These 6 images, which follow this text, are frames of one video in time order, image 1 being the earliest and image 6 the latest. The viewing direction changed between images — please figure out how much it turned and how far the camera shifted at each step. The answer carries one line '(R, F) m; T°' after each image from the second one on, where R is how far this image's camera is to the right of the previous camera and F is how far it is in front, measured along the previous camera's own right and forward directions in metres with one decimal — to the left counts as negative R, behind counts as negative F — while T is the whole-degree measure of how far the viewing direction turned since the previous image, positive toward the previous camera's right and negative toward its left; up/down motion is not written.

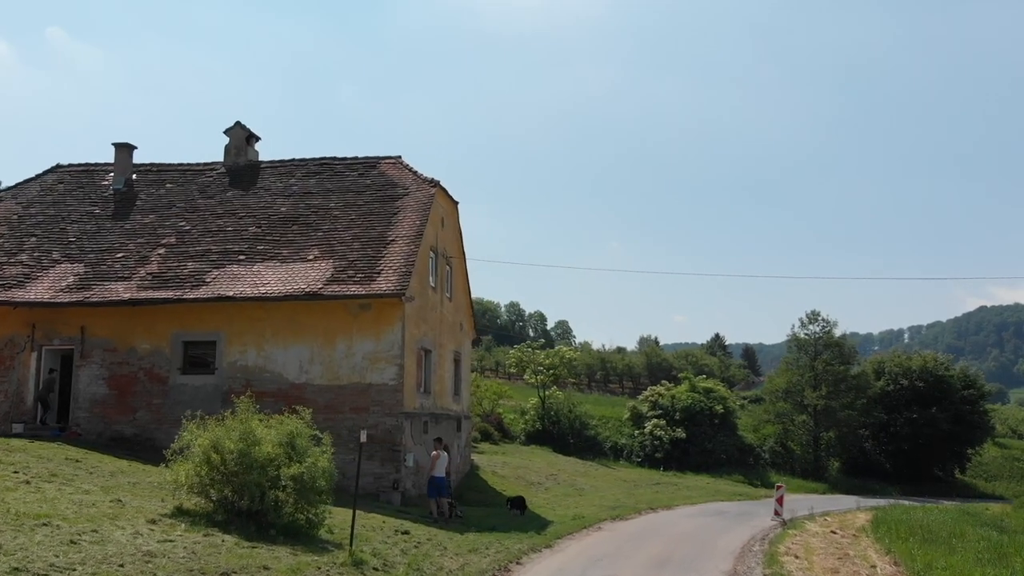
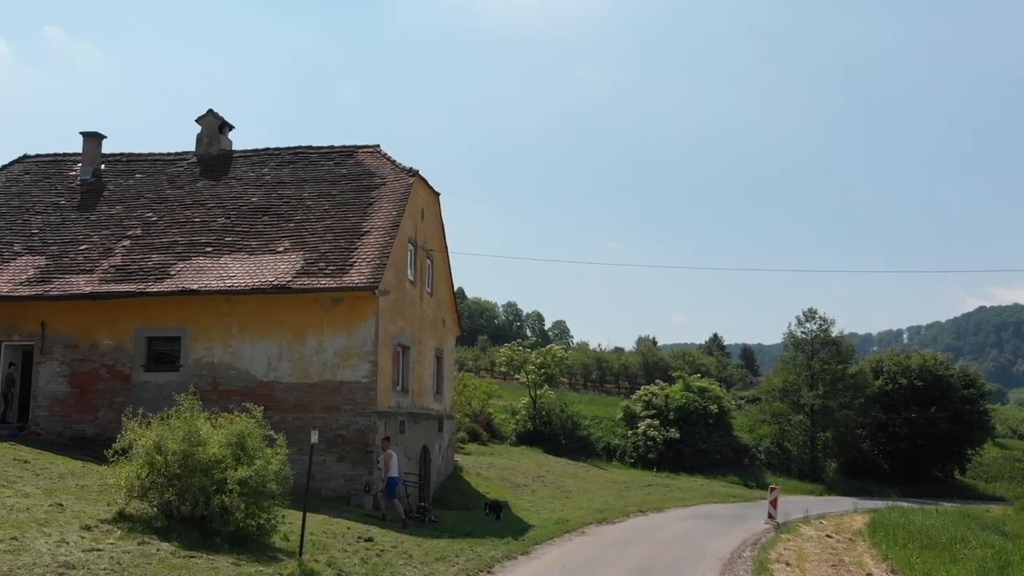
(+0.5, +0.9) m; 0°
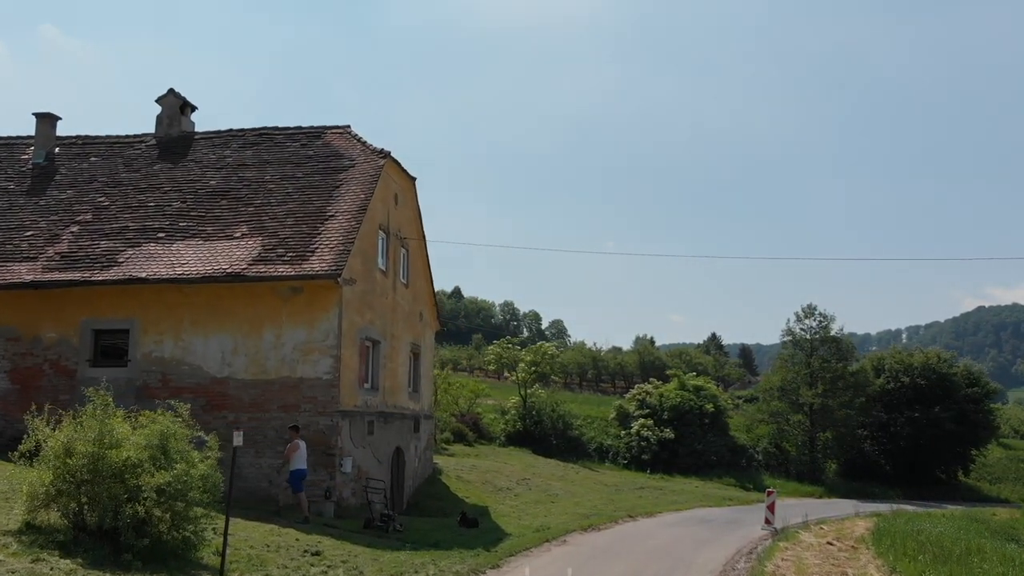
(+0.5, +1.5) m; 0°
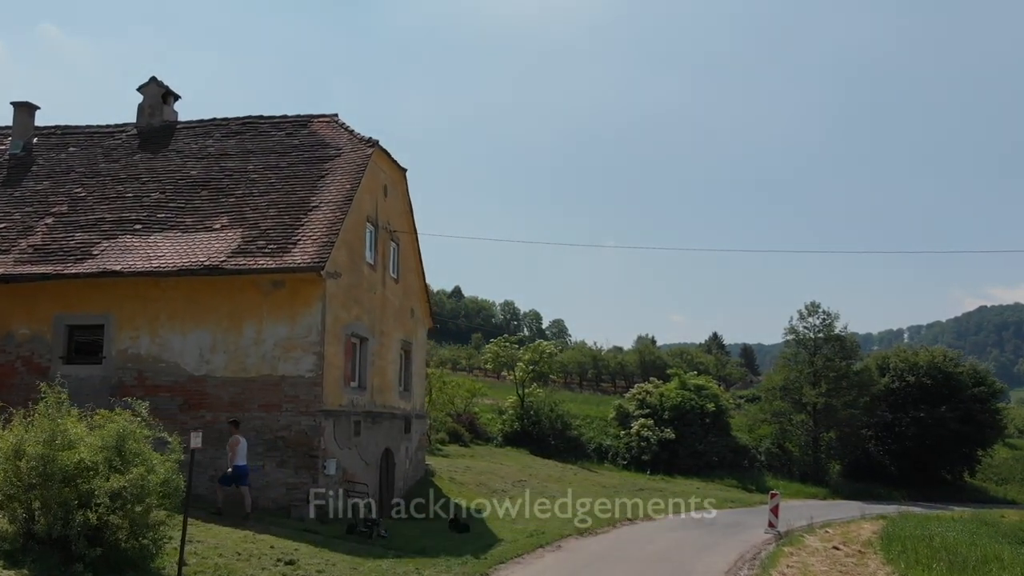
(+0.2, +0.8) m; 0°
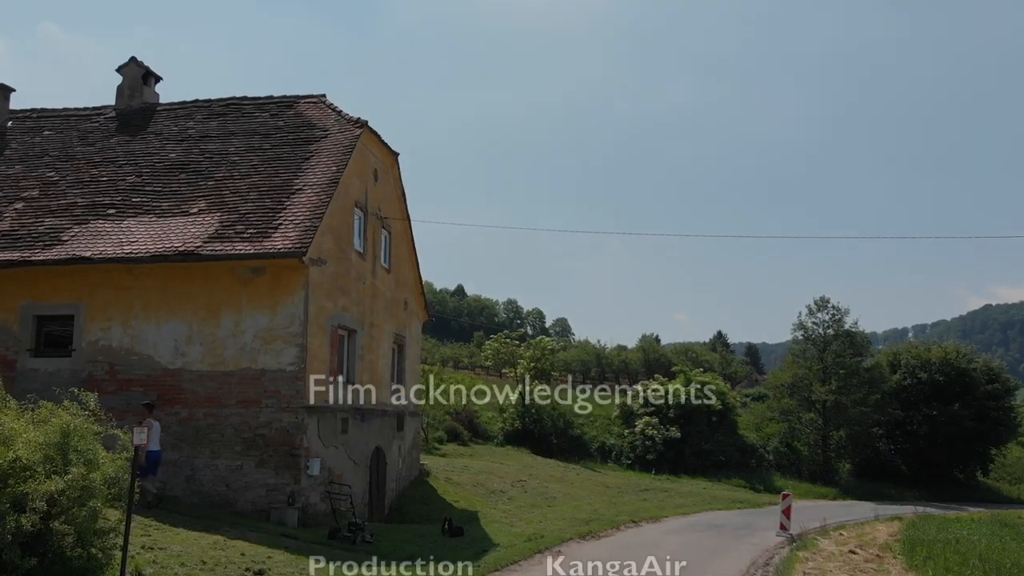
(+0.1, +1.1) m; 0°
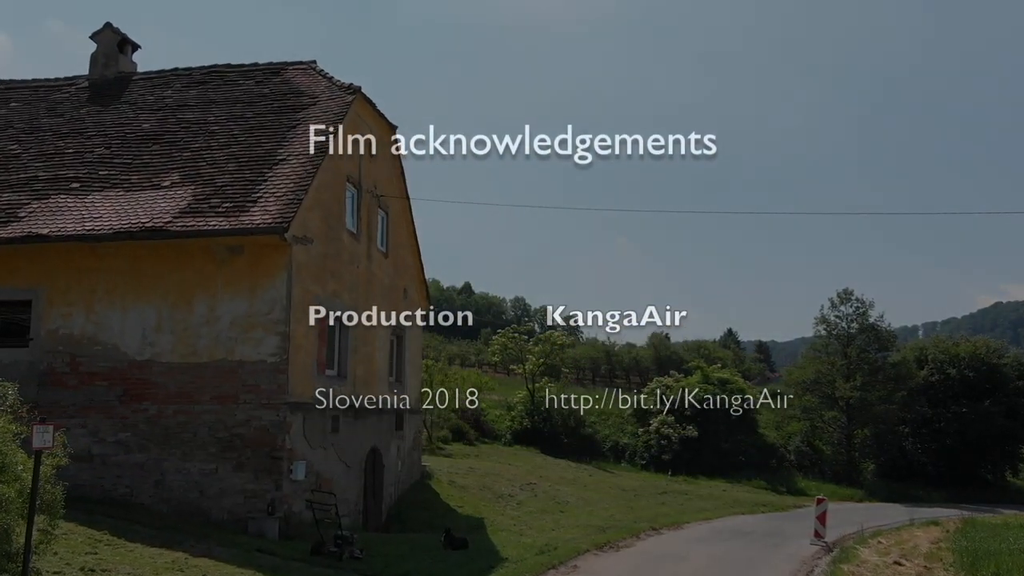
(0.0, +1.8) m; -1°
